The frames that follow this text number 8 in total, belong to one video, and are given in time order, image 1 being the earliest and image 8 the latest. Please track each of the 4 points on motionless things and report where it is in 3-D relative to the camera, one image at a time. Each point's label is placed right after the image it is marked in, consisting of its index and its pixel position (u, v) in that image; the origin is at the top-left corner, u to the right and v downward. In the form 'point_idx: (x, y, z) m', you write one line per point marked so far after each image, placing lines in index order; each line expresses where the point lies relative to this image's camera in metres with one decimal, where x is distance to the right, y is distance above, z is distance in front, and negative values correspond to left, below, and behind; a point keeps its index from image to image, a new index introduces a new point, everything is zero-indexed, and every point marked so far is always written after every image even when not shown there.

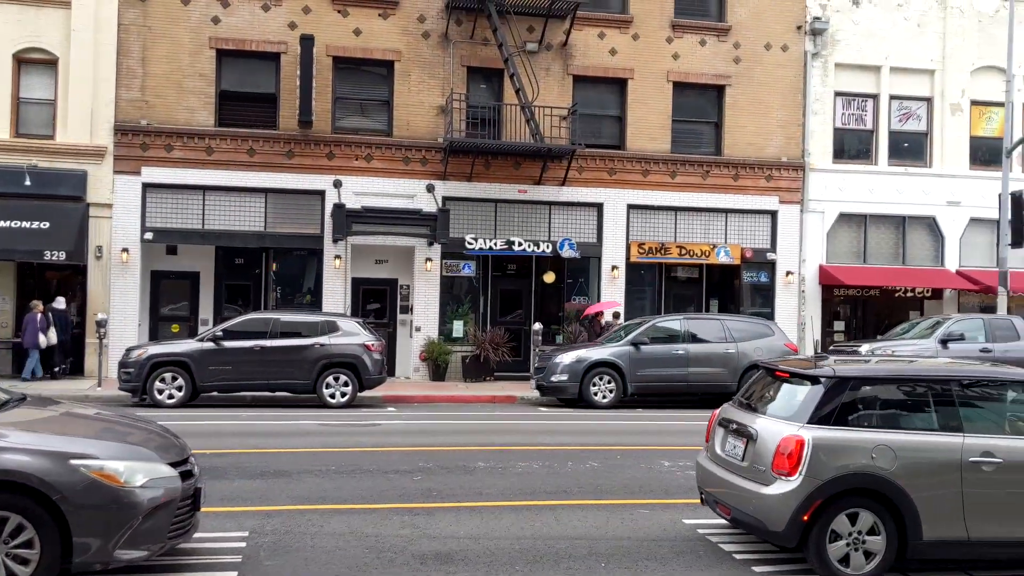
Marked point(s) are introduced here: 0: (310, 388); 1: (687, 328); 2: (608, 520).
0: (-3.1, -1.5, +14.8) m
1: (+3.0, -0.7, +16.5) m
2: (+0.7, -1.7, +6.9) m
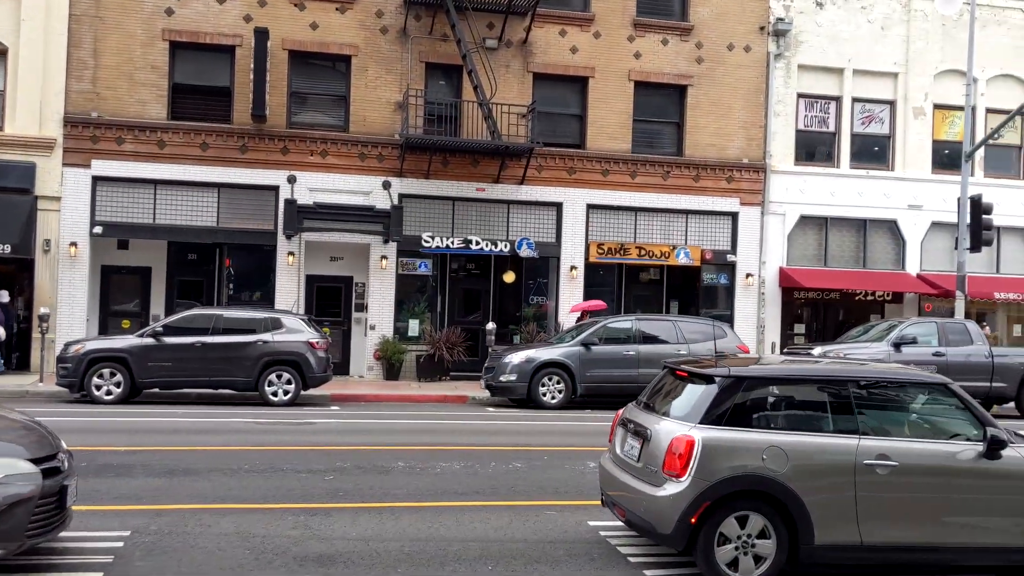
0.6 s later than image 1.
0: (-4.0, -1.5, +14.6) m
1: (+2.1, -0.7, +16.4) m
2: (0.0, -1.6, +6.7) m
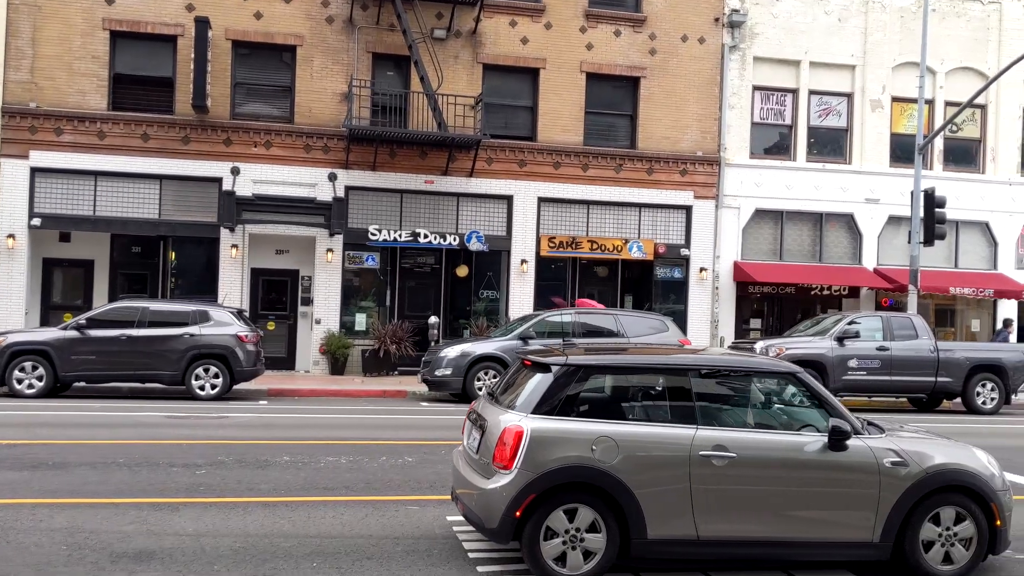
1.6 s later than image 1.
0: (-5.0, -1.4, +14.3) m
1: (+1.1, -0.6, +16.1) m
2: (-1.0, -1.5, +6.5) m
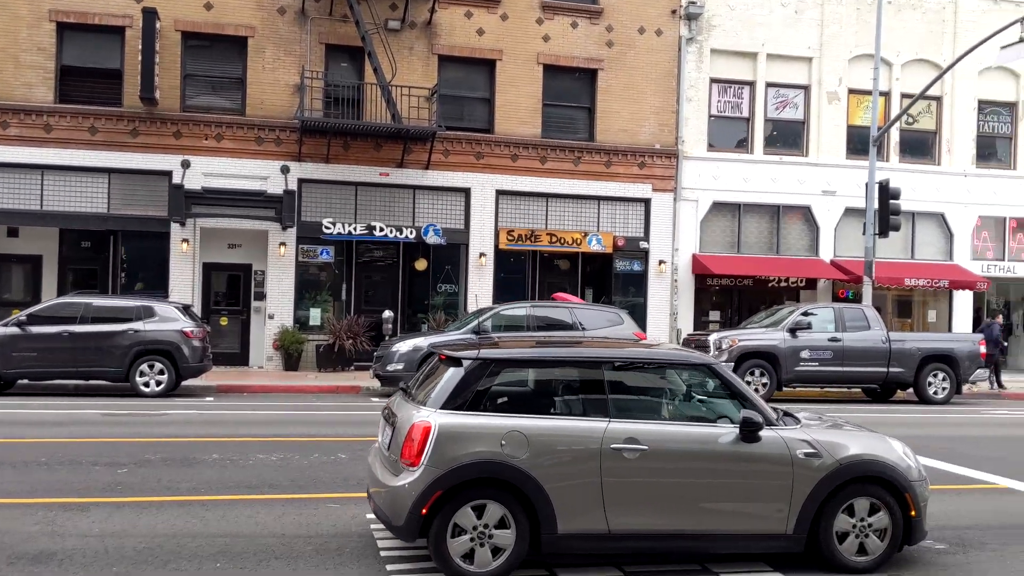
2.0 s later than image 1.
0: (-5.7, -1.3, +14.1) m
1: (+0.3, -0.4, +16.0) m
2: (-1.5, -1.5, +6.3) m
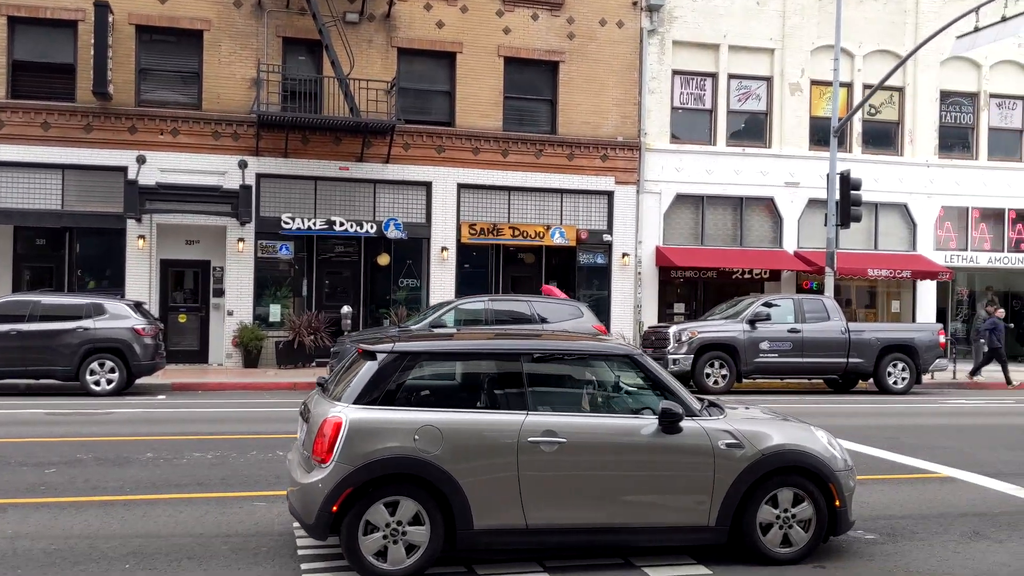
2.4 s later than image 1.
0: (-6.3, -1.3, +13.8) m
1: (-0.4, -0.3, +15.9) m
2: (-2.0, -1.5, +6.2) m
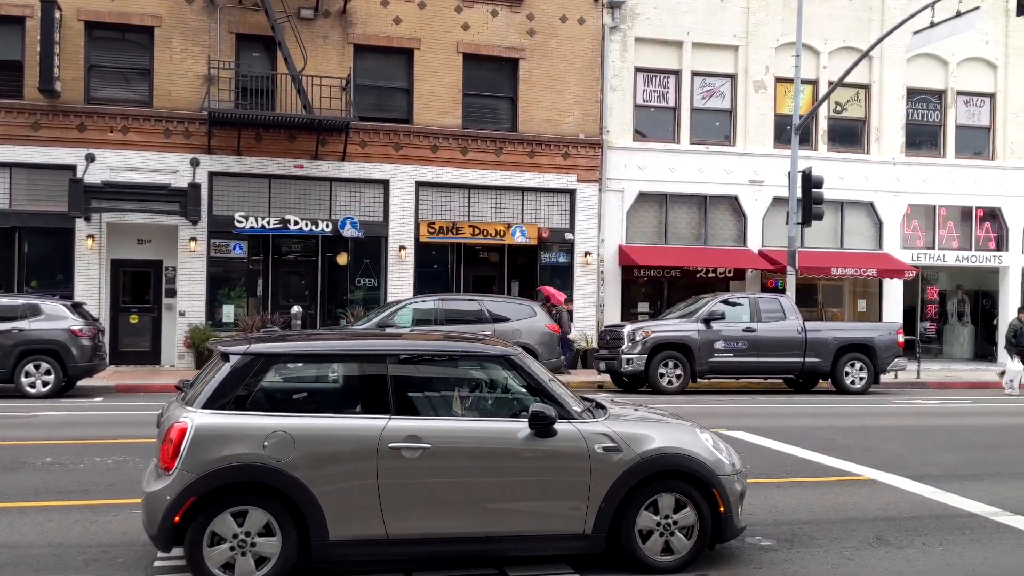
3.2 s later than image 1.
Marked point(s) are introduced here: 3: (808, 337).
0: (-7.1, -1.3, +13.5) m
1: (-1.2, -0.3, +15.7) m
2: (-2.7, -1.5, +5.9) m
3: (+5.0, -0.8, +16.3) m
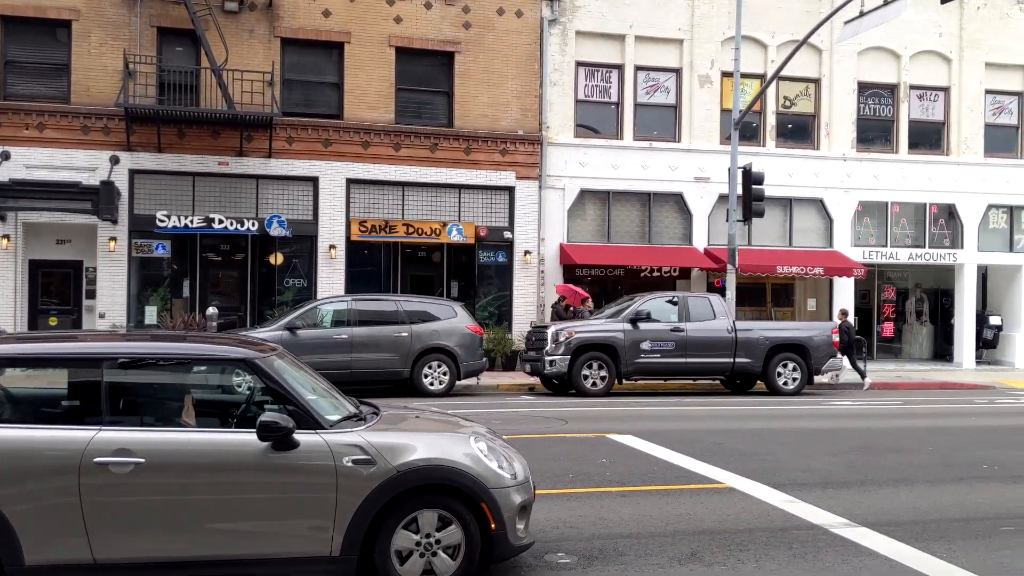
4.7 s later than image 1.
0: (-8.4, -1.3, +13.0) m
1: (-2.5, -0.3, +15.2) m
2: (-4.0, -1.4, +5.4) m
3: (+3.7, -0.8, +15.8) m
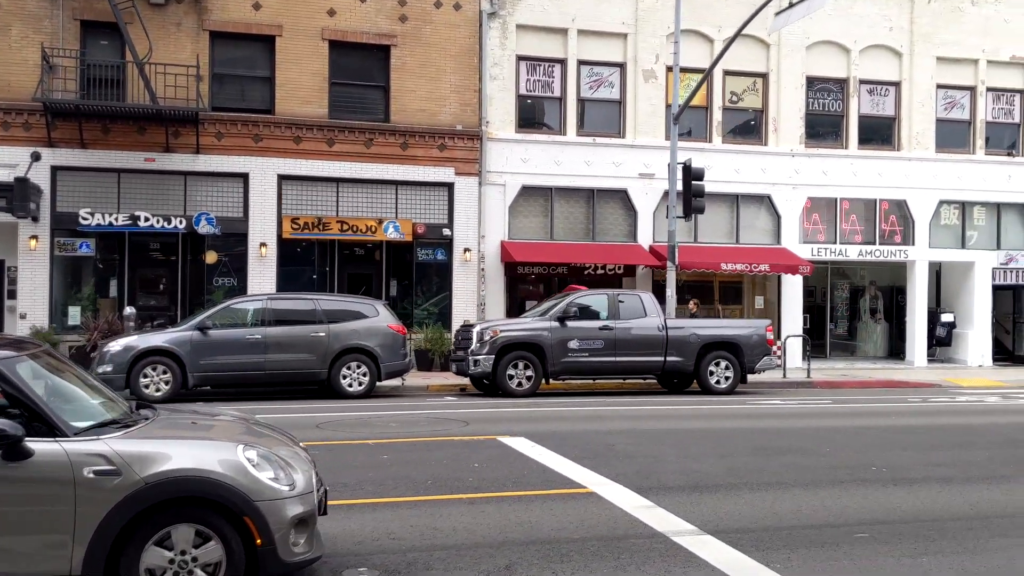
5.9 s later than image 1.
0: (-9.6, -1.3, +12.5) m
1: (-3.6, -0.3, +14.8) m
2: (-5.0, -1.4, +5.0) m
3: (+2.5, -0.8, +15.5) m
